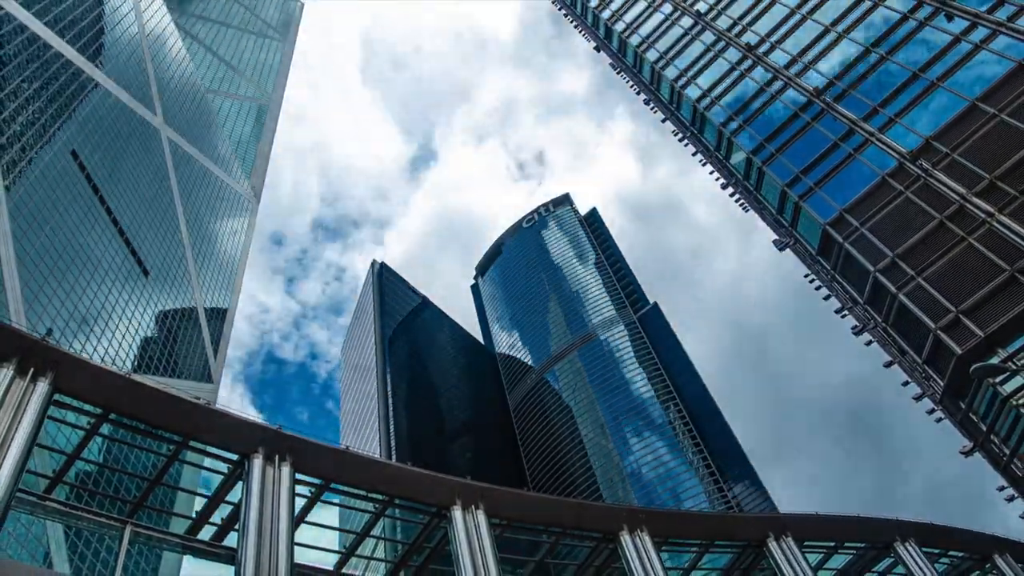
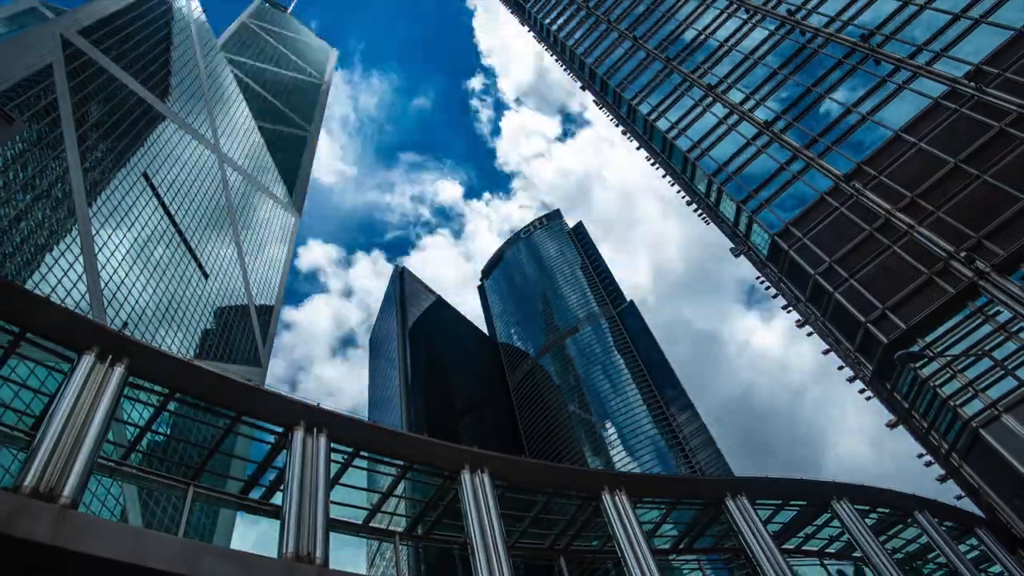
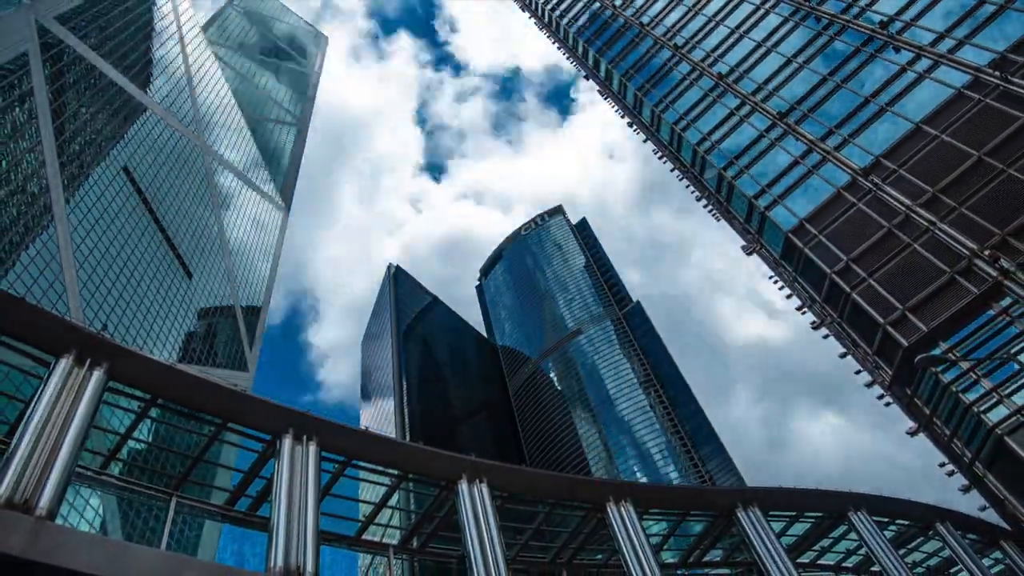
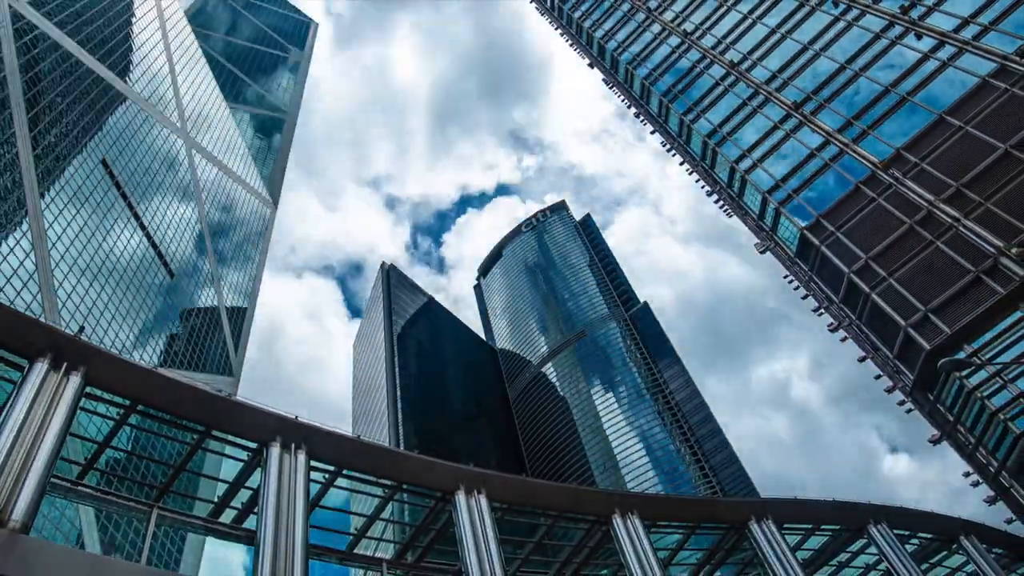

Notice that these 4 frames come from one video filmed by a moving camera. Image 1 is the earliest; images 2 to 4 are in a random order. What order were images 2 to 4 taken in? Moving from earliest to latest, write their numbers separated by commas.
4, 3, 2
